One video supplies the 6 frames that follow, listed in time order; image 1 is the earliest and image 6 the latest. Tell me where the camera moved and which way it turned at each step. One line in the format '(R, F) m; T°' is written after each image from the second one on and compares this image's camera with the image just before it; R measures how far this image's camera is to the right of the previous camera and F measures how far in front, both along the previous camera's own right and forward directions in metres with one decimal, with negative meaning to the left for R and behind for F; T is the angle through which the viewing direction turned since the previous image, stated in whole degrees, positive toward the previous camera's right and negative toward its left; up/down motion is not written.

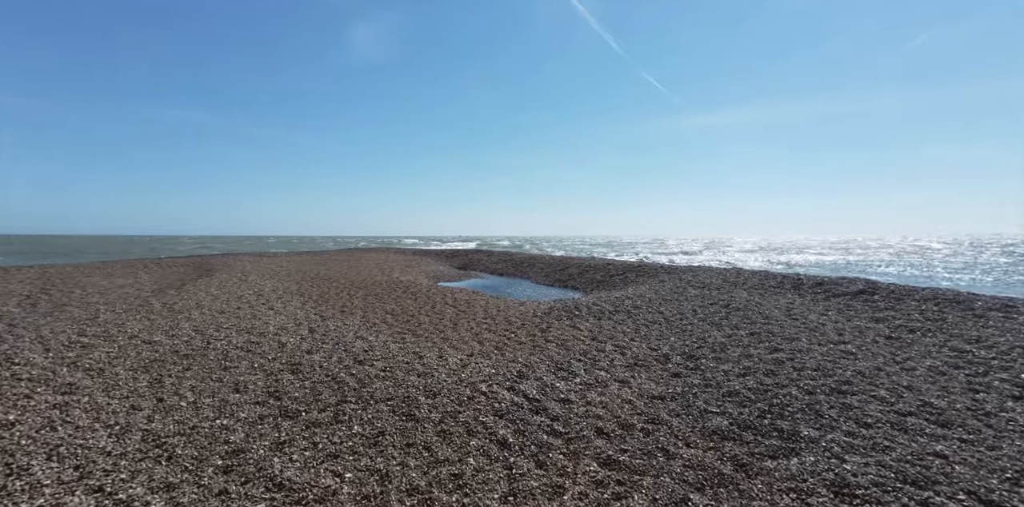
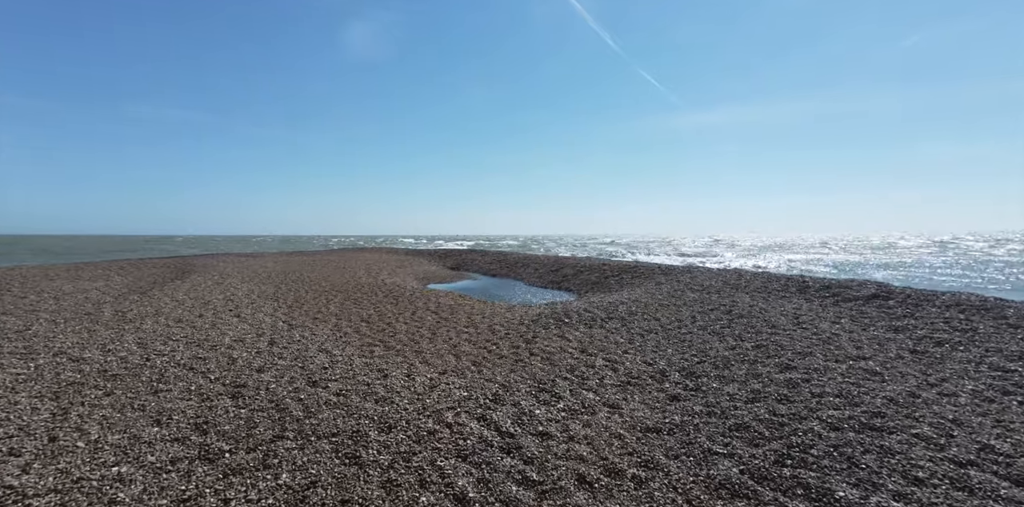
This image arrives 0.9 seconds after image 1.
(+0.4, +1.1) m; 0°
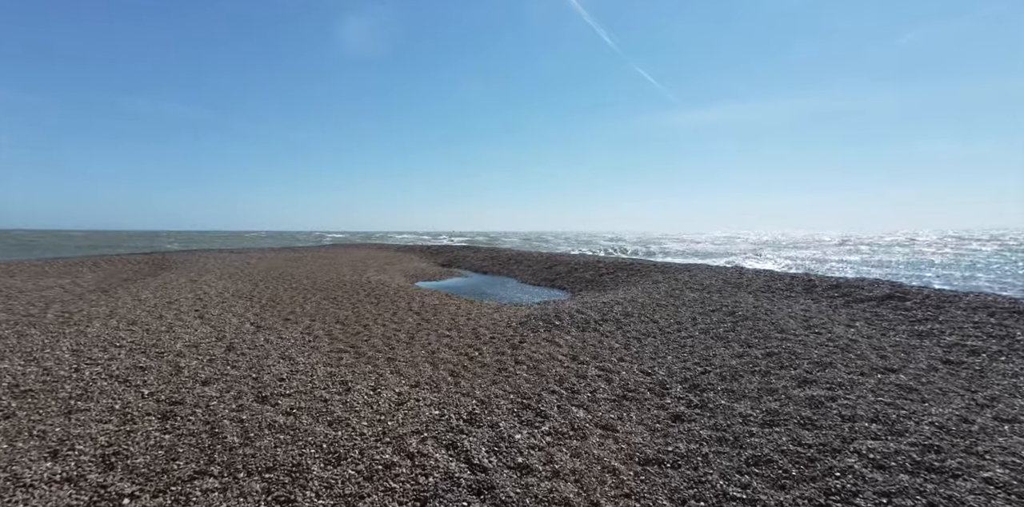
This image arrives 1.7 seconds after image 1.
(+0.3, +1.0) m; +1°
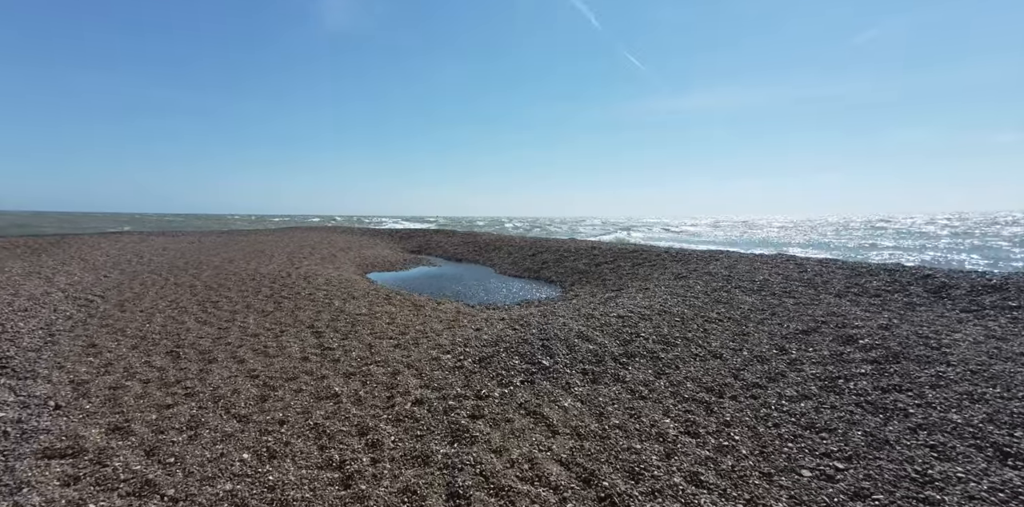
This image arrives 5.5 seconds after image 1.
(+0.6, +5.7) m; +2°
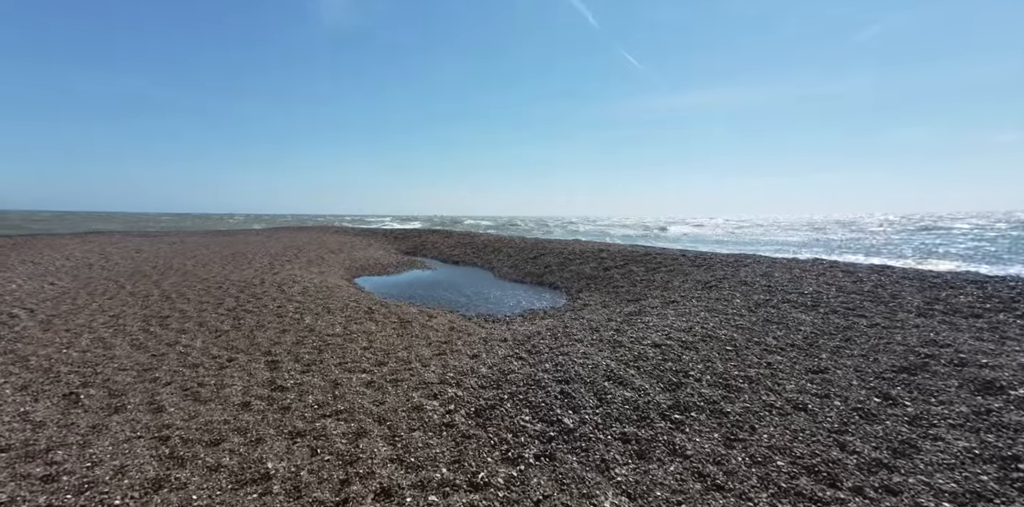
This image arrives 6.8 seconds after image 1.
(-0.1, +2.0) m; 0°
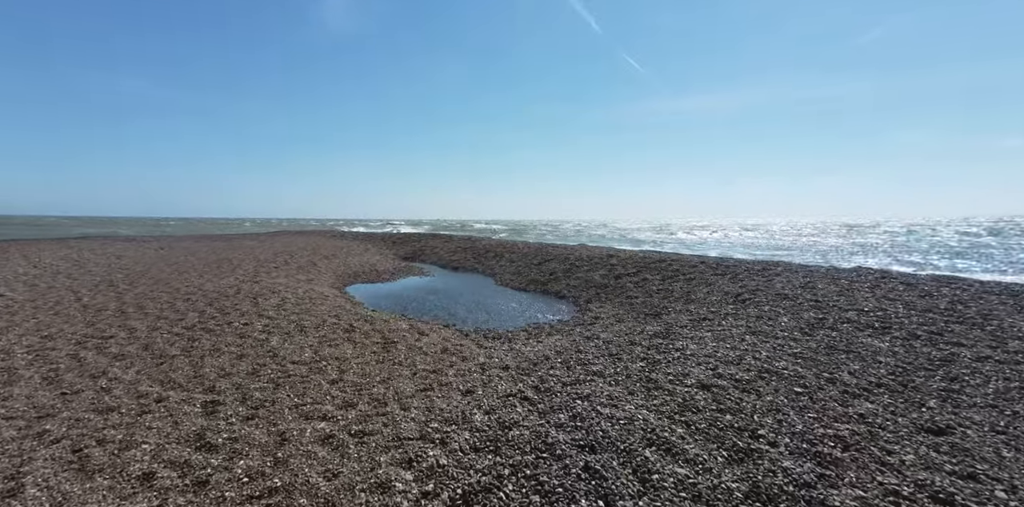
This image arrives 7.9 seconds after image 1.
(0.0, +1.7) m; 0°
